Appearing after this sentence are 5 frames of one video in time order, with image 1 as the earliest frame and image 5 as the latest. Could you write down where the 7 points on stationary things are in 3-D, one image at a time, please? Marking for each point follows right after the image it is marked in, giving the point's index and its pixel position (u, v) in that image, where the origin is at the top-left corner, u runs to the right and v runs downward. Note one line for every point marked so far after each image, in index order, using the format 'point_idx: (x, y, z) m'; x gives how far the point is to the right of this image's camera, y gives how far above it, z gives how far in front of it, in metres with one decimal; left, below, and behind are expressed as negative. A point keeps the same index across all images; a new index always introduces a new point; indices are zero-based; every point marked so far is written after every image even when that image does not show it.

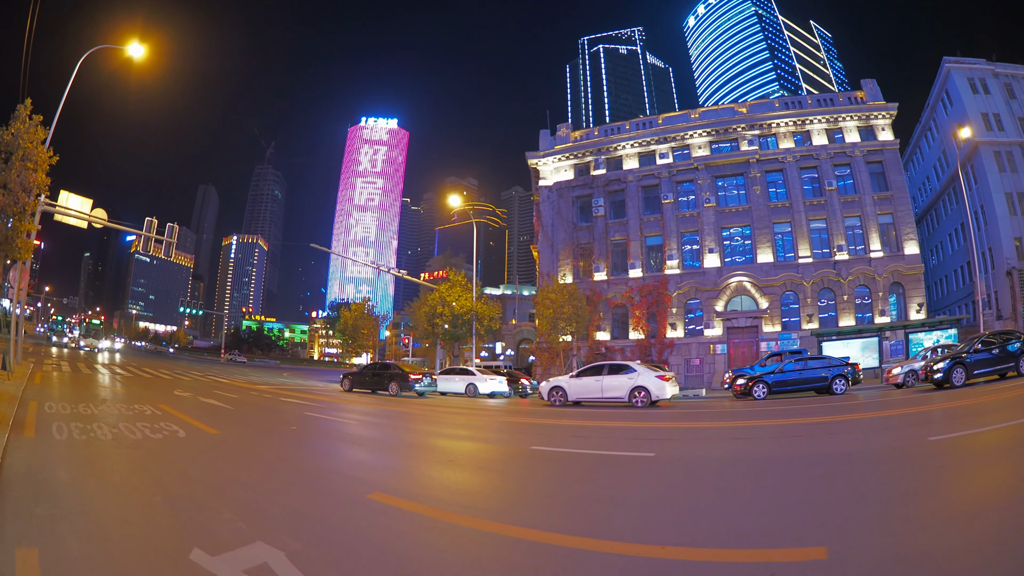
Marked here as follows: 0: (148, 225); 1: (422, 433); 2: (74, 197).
0: (-10.7, +2.0, +15.2) m
1: (-2.5, -3.8, +14.2) m
2: (-13.3, +2.9, +15.3) m
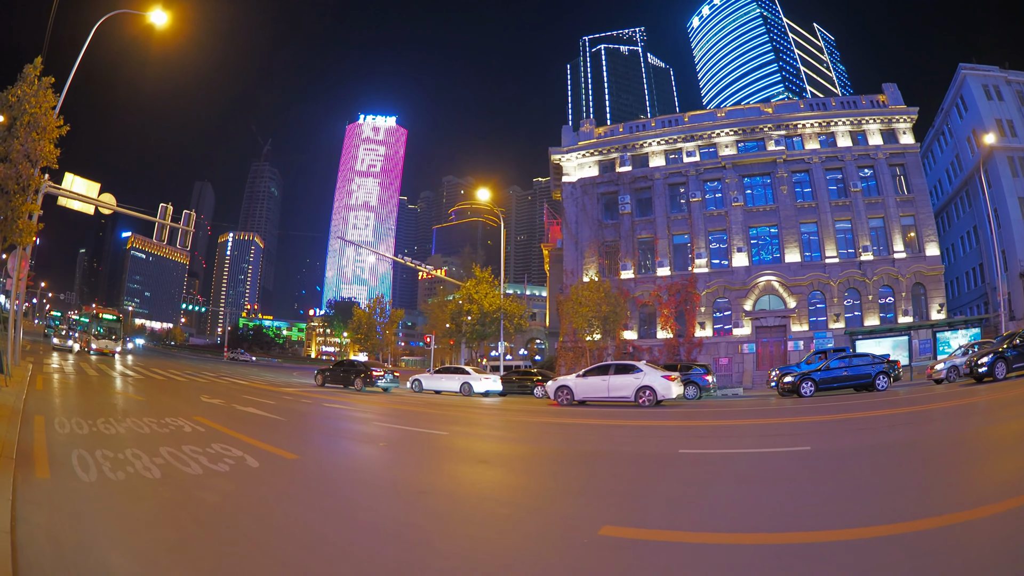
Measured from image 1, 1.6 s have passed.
0: (-9.6, +2.2, +14.0) m
1: (-1.3, -3.7, +13.1) m
2: (-12.1, +3.1, +14.1) m
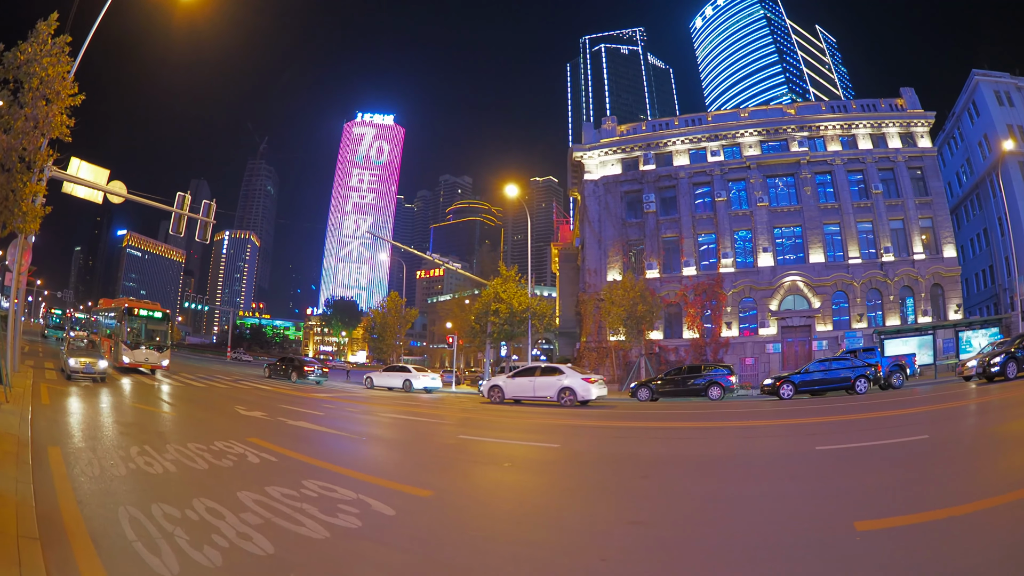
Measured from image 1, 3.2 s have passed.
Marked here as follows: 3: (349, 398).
0: (-8.5, +2.3, +12.9) m
1: (-0.3, -3.6, +12.1) m
2: (-11.0, +3.2, +13.0) m
3: (-5.2, -3.5, +16.2) m
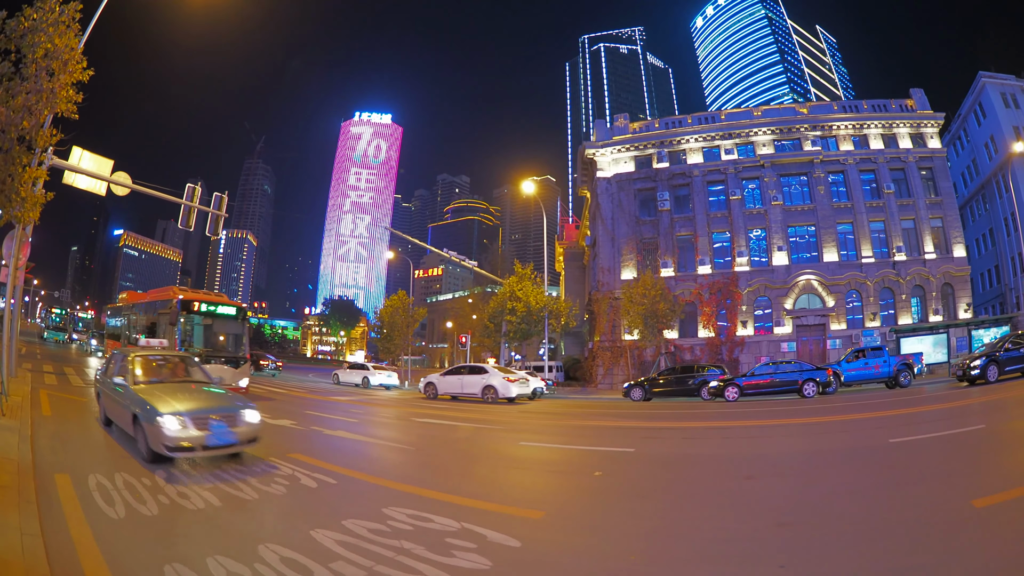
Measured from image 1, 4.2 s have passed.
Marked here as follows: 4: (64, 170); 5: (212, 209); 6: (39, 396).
0: (-8.0, +2.3, +12.3) m
1: (+0.2, -3.6, +11.6) m
2: (-10.5, +3.2, +12.4) m
3: (-4.7, -3.5, +15.6) m
4: (-10.8, +2.8, +12.2) m
5: (-7.9, +2.0, +13.2) m
6: (-11.7, -2.6, +12.5) m
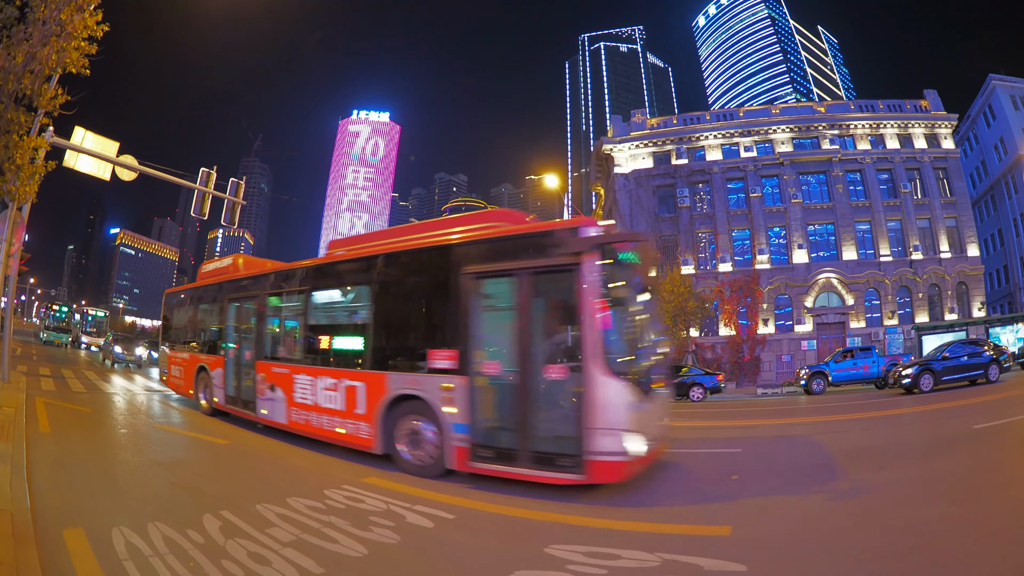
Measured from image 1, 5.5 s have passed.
0: (-7.2, +2.4, +11.6) m
1: (+1.0, -3.5, +10.8) m
2: (-9.7, +3.3, +11.6) m
3: (-3.9, -3.4, +14.8) m
4: (-10.0, +2.9, +11.4) m
5: (-7.1, +2.1, +12.4) m
6: (-11.0, -2.5, +11.7) m
